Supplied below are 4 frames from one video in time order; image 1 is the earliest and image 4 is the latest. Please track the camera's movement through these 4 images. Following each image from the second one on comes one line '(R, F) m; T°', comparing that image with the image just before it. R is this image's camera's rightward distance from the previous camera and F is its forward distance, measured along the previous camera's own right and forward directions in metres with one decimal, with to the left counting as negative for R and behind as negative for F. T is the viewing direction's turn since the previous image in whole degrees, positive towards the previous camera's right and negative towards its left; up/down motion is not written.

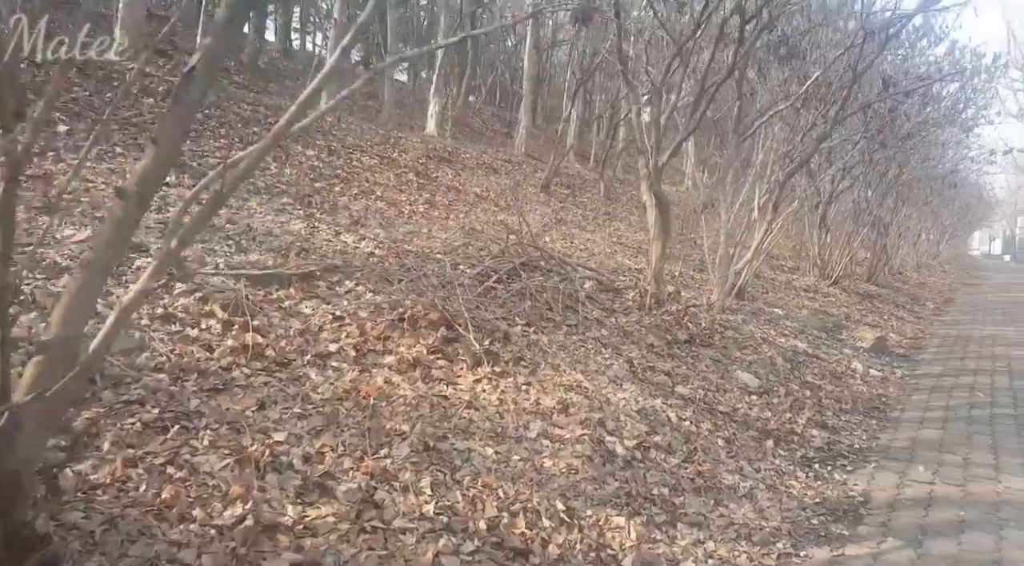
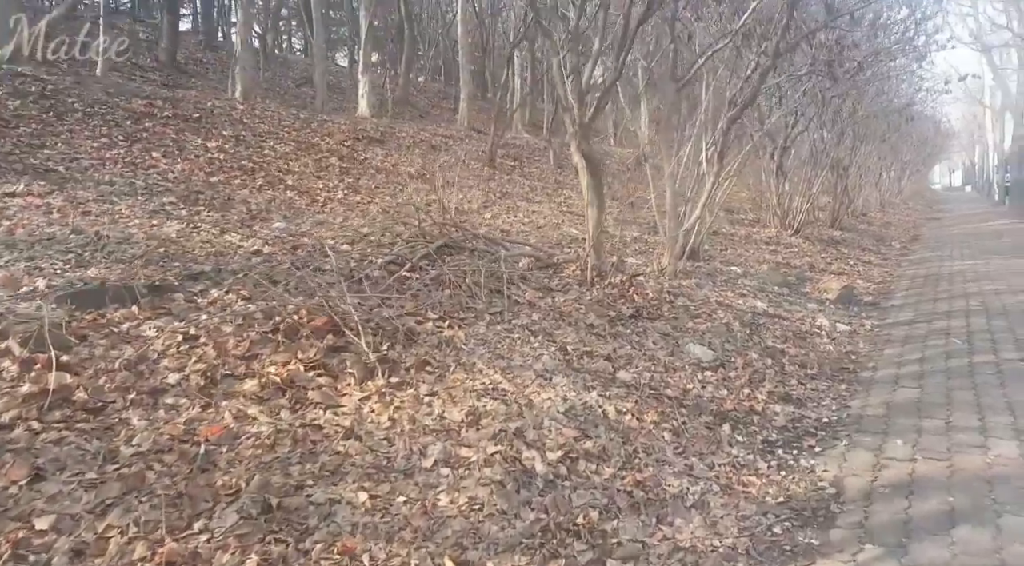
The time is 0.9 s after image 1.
(+0.5, +0.9) m; +2°
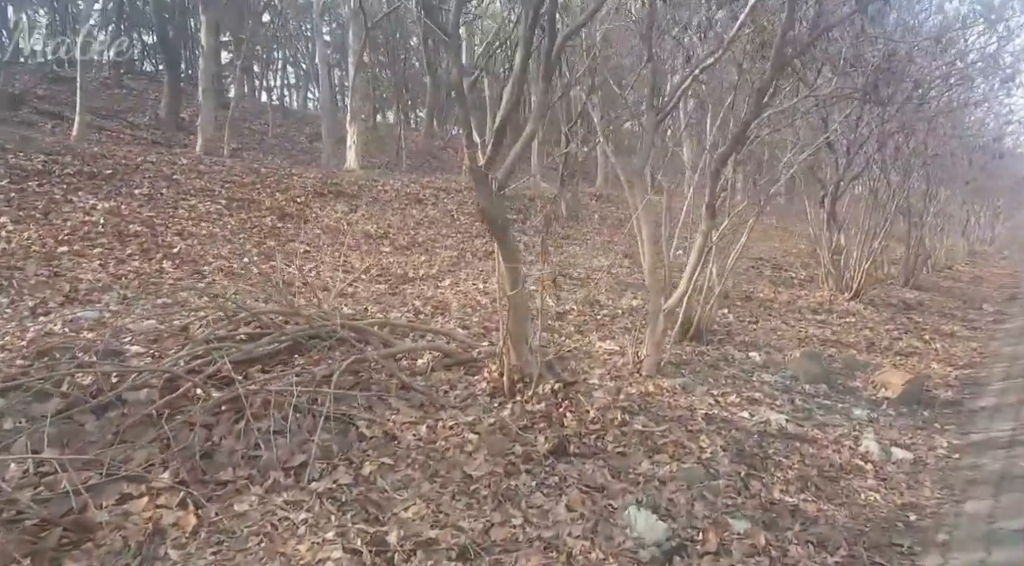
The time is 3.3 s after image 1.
(+1.1, +2.1) m; -4°
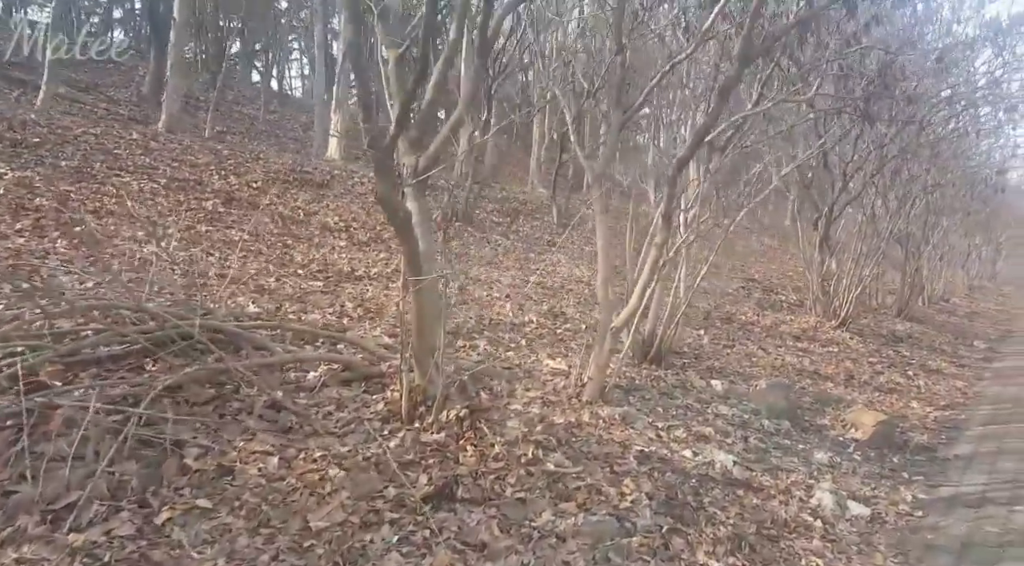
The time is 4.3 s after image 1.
(+0.6, +0.8) m; 0°
